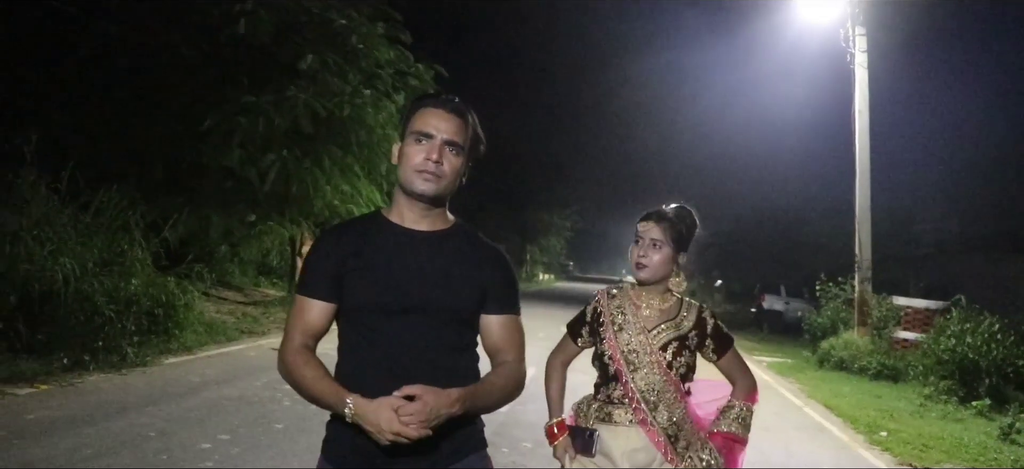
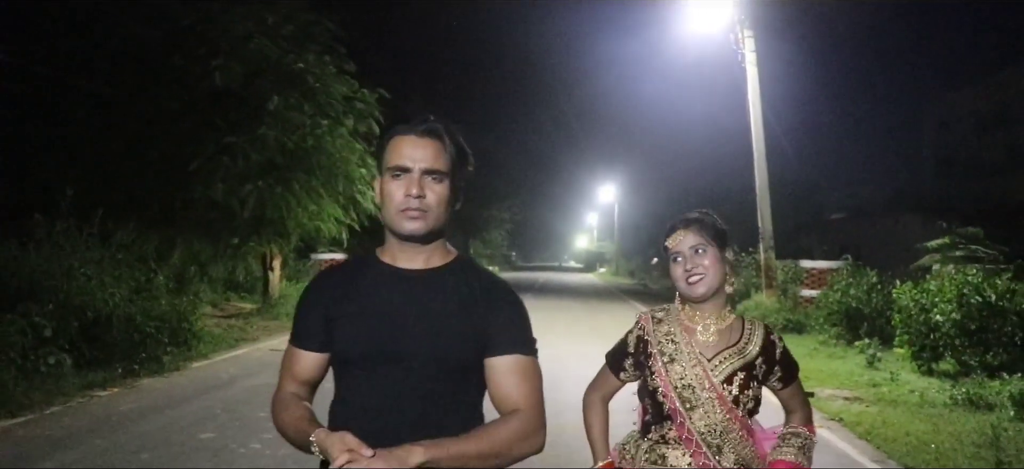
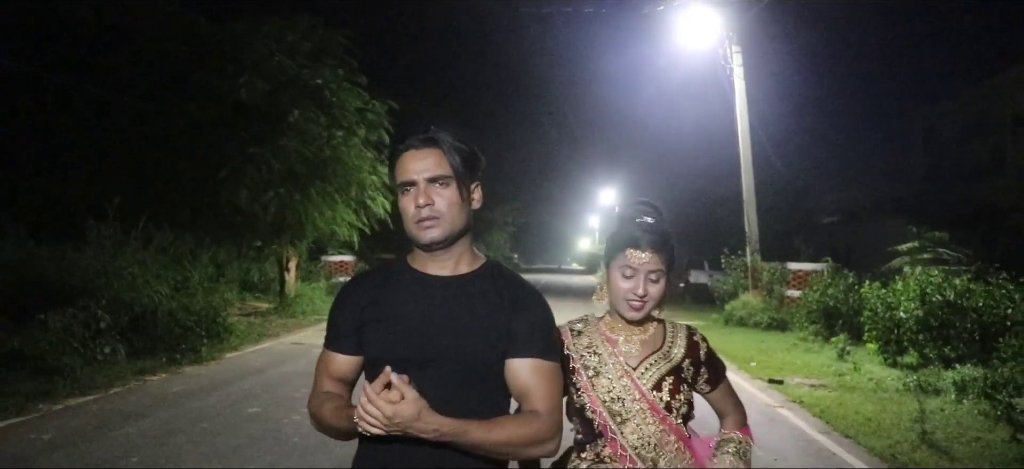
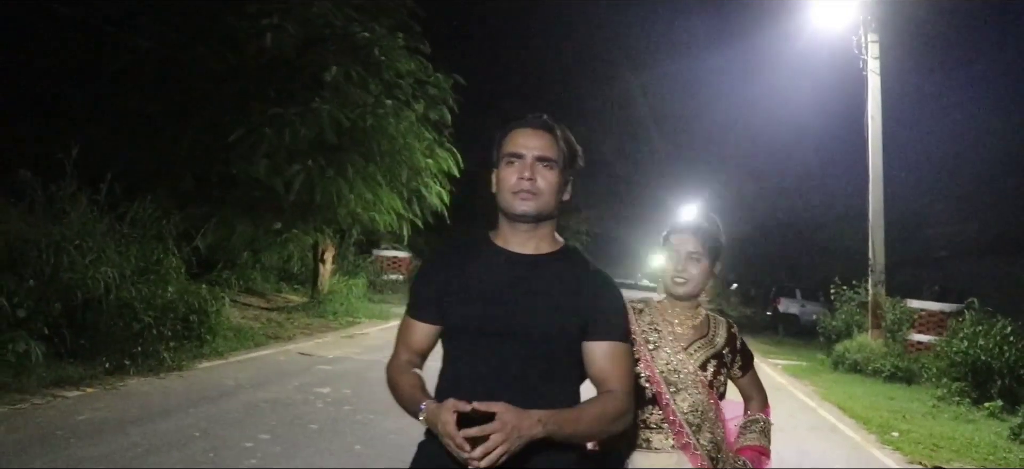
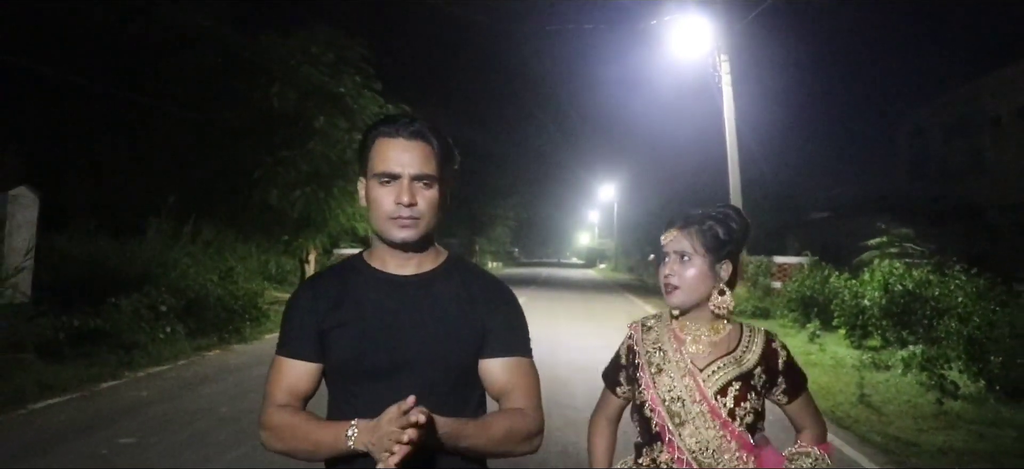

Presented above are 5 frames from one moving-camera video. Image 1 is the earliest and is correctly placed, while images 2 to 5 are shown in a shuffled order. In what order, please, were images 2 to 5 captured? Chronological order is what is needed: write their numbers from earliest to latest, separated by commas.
4, 2, 3, 5
